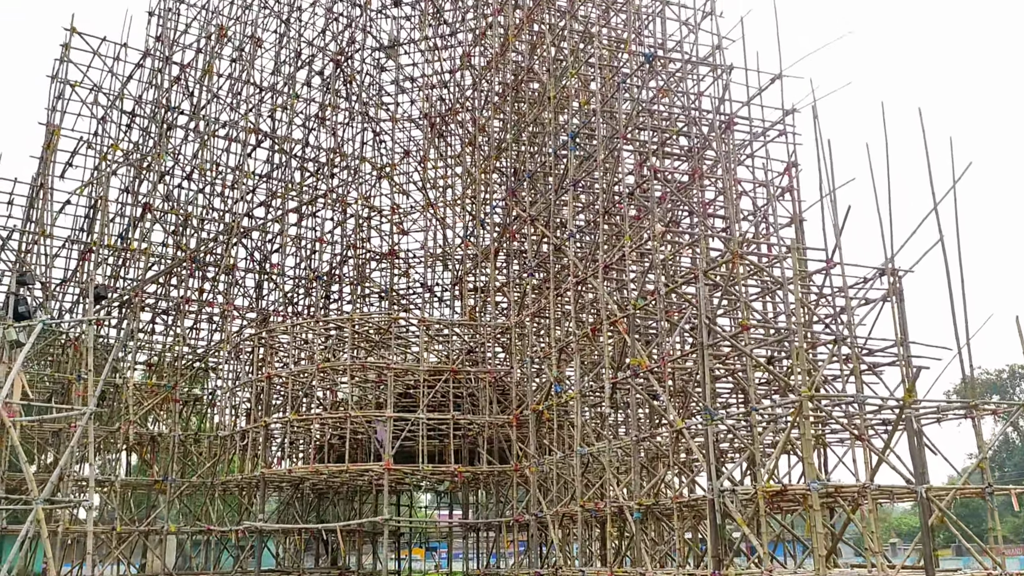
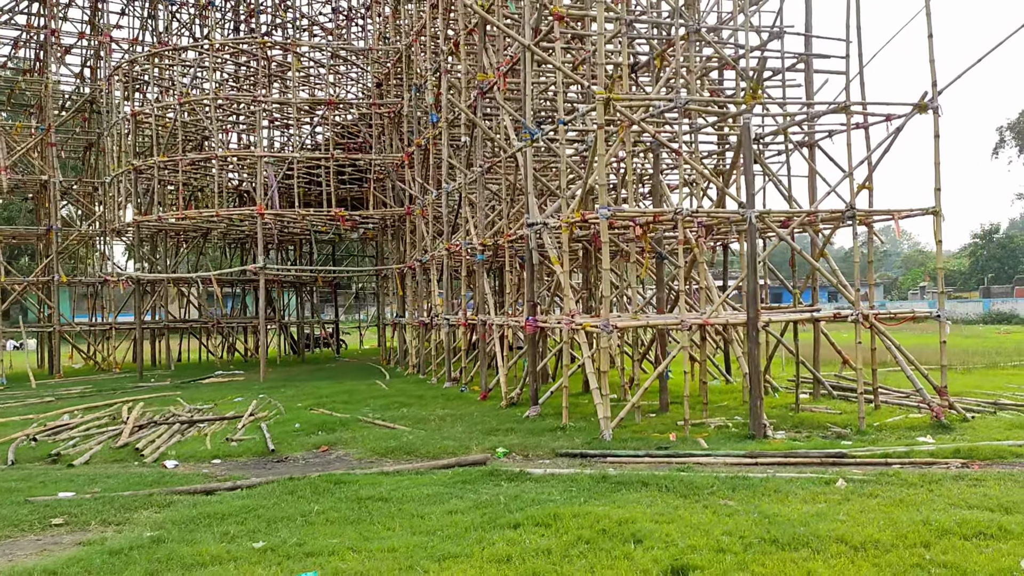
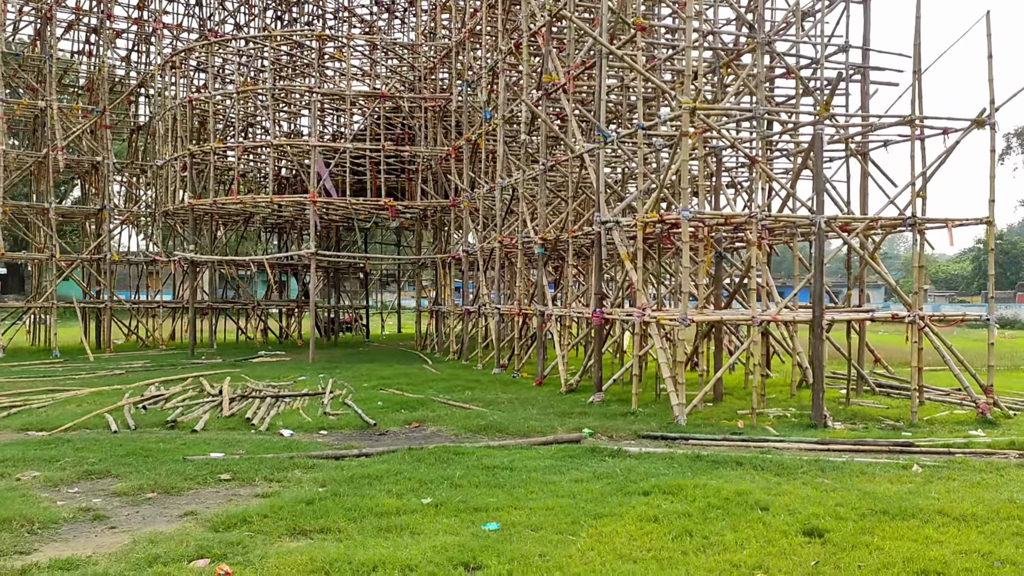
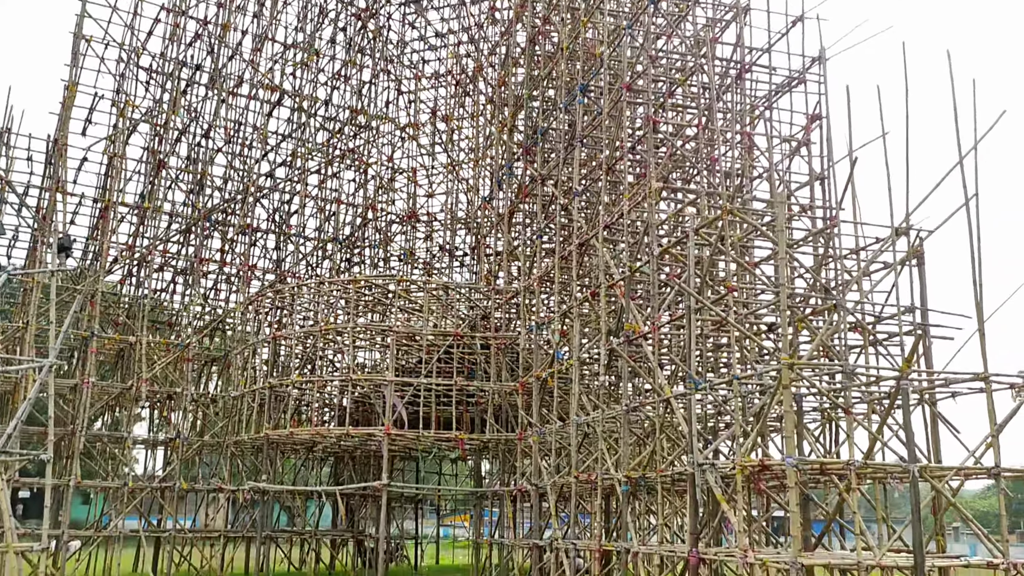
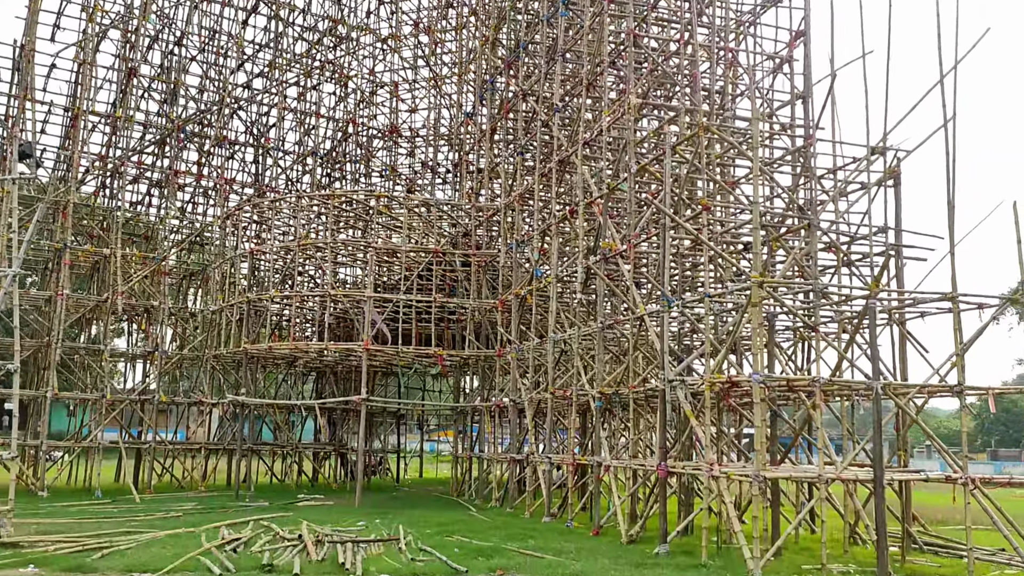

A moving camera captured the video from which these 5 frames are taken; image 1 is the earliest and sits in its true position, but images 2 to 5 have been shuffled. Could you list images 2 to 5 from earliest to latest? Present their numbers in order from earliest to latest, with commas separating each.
4, 5, 3, 2
